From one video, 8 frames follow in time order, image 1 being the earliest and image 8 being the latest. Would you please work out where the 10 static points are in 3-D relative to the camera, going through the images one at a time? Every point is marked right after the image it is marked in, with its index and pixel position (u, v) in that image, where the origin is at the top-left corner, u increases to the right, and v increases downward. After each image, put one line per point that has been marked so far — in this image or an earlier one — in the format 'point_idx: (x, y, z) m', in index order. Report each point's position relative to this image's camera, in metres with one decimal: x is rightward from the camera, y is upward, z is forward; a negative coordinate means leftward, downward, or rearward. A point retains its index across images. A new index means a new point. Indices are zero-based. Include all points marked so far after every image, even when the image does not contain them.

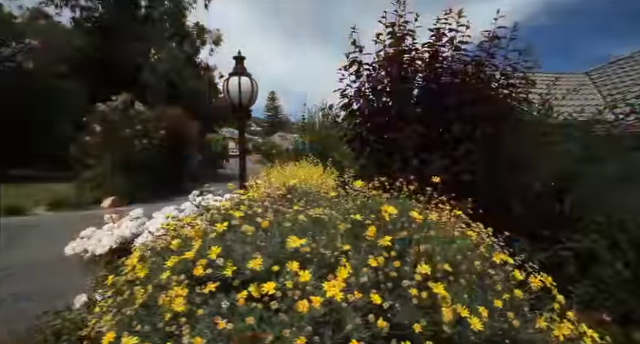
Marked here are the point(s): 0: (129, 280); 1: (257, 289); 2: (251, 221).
0: (-0.9, -0.6, +1.6) m
1: (-0.2, -0.5, +1.2) m
2: (-0.3, -0.2, +1.6) m
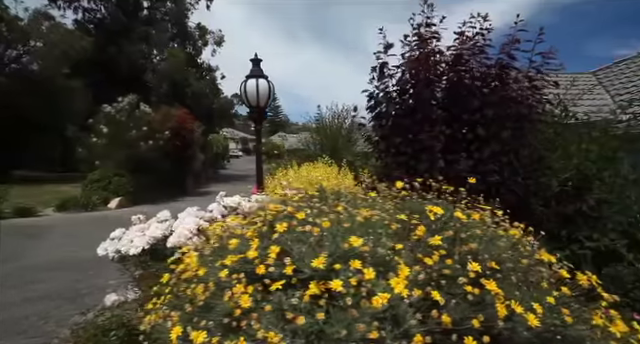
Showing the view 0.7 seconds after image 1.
0: (-0.7, -0.6, +1.7) m
1: (0.0, -0.5, +1.3) m
2: (0.0, -0.3, +1.7) m
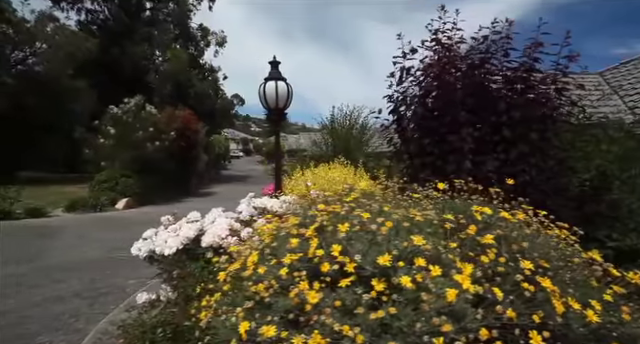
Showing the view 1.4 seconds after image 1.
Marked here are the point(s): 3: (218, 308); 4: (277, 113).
0: (-0.4, -0.6, +1.8) m
1: (+0.3, -0.5, +1.3) m
2: (+0.3, -0.3, +1.7) m
3: (-0.6, -0.8, +1.8) m
4: (-0.7, +1.0, +5.7) m
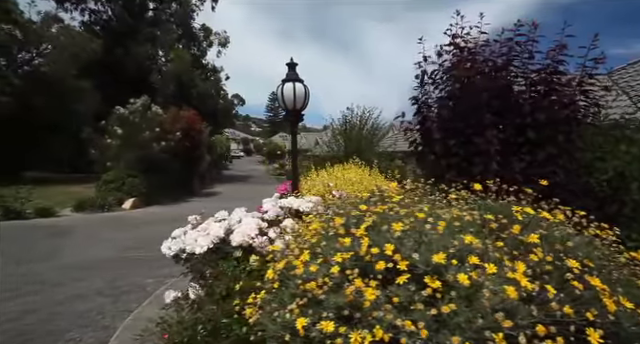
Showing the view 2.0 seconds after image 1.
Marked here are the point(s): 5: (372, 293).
0: (-0.2, -0.6, +1.8) m
1: (+0.5, -0.5, +1.4) m
2: (+0.5, -0.3, +1.8) m
3: (-0.3, -0.8, +1.9) m
4: (-0.5, +1.0, +5.8) m
5: (+0.2, -0.6, +1.4) m
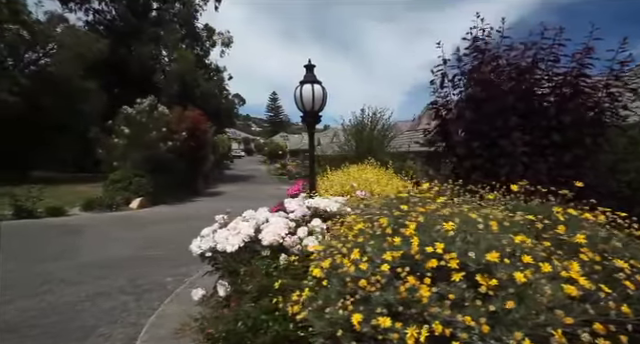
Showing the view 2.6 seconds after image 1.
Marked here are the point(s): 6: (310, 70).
0: (+0.1, -0.6, +1.9) m
1: (+0.8, -0.5, +1.4) m
2: (+0.8, -0.3, +1.8) m
3: (-0.1, -0.8, +1.9) m
4: (-0.2, +1.0, +5.8) m
5: (+0.5, -0.6, +1.5) m
6: (-0.2, +1.8, +5.4) m
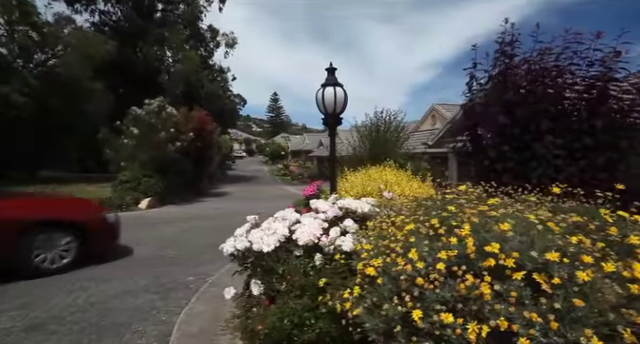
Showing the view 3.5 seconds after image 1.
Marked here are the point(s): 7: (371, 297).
0: (+0.5, -0.6, +1.9) m
1: (+1.2, -0.5, +1.5) m
2: (+1.2, -0.3, +1.9) m
3: (+0.3, -0.8, +2.0) m
4: (+0.2, +1.0, +5.9) m
5: (+0.8, -0.6, +1.6) m
6: (+0.2, +1.7, +5.5) m
7: (+0.3, -0.8, +2.0) m
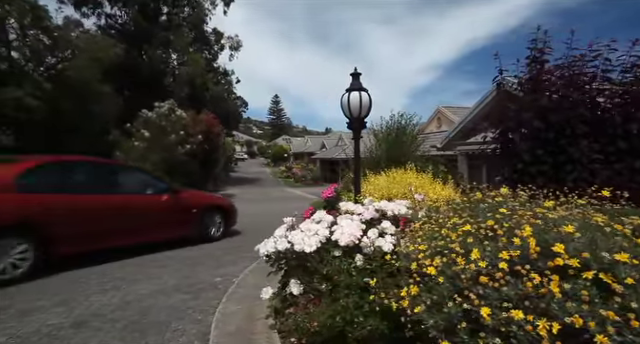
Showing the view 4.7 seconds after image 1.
0: (+0.9, -0.6, +2.0) m
1: (+1.6, -0.5, +1.6) m
2: (+1.6, -0.3, +2.0) m
3: (+0.7, -0.9, +2.1) m
4: (+0.7, +0.9, +6.0) m
5: (+1.2, -0.6, +1.6) m
6: (+0.6, +1.7, +5.6) m
7: (+0.7, -0.8, +2.1) m
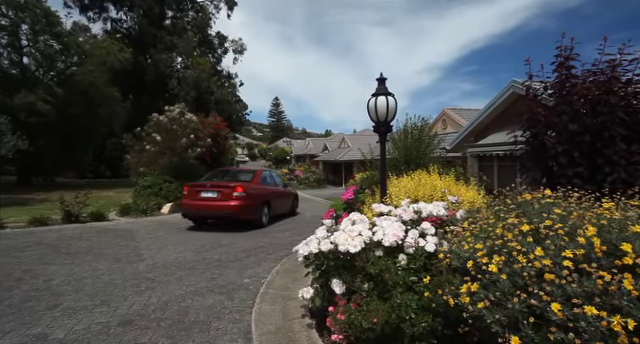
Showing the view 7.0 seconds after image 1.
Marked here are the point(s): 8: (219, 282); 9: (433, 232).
0: (+1.3, -0.7, +2.1) m
1: (+2.0, -0.5, +1.7) m
2: (+2.0, -0.3, +2.1) m
3: (+1.2, -0.9, +2.2) m
4: (+1.1, +0.9, +6.1) m
5: (+1.7, -0.6, +1.7) m
6: (+1.1, +1.6, +5.7) m
7: (+1.2, -0.8, +2.2) m
8: (-1.8, -2.0, +5.6) m
9: (+1.2, -0.7, +3.4) m
